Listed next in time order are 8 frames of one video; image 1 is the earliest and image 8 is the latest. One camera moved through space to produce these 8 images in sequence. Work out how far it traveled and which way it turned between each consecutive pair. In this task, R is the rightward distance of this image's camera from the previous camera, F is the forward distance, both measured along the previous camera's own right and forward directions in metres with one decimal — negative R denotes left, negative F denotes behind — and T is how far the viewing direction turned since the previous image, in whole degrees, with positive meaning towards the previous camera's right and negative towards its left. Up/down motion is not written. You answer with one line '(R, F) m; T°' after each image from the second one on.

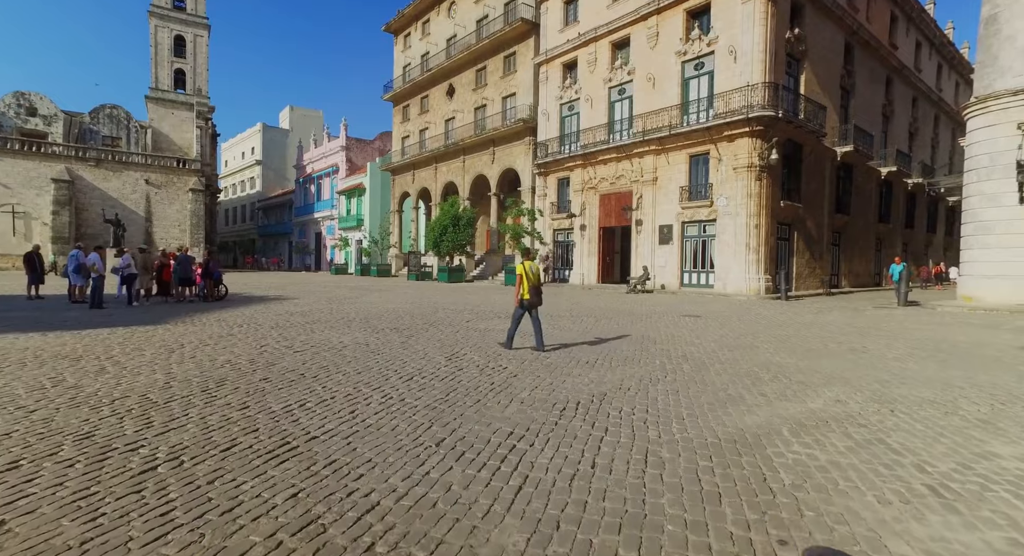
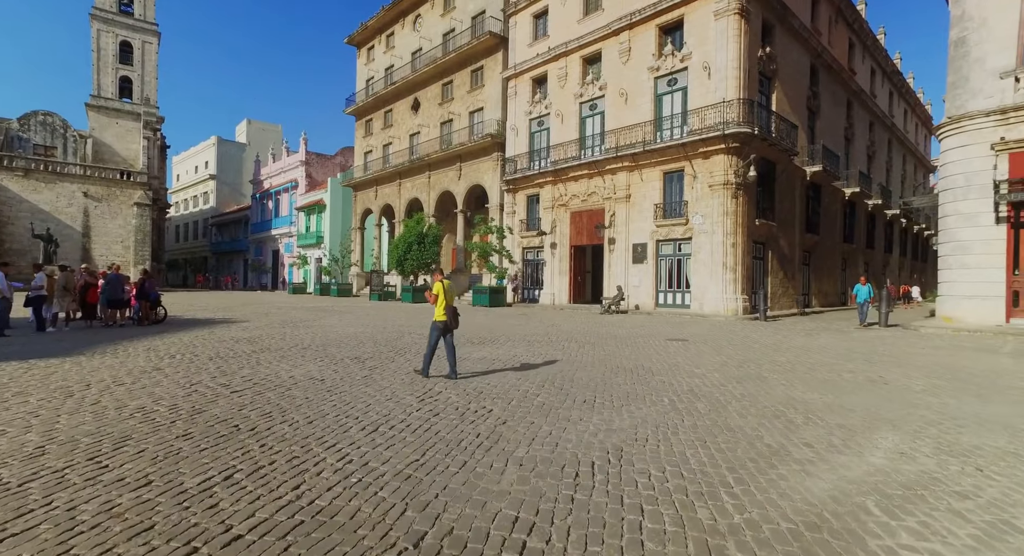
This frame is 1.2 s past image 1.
(-0.3, +1.1) m; +4°
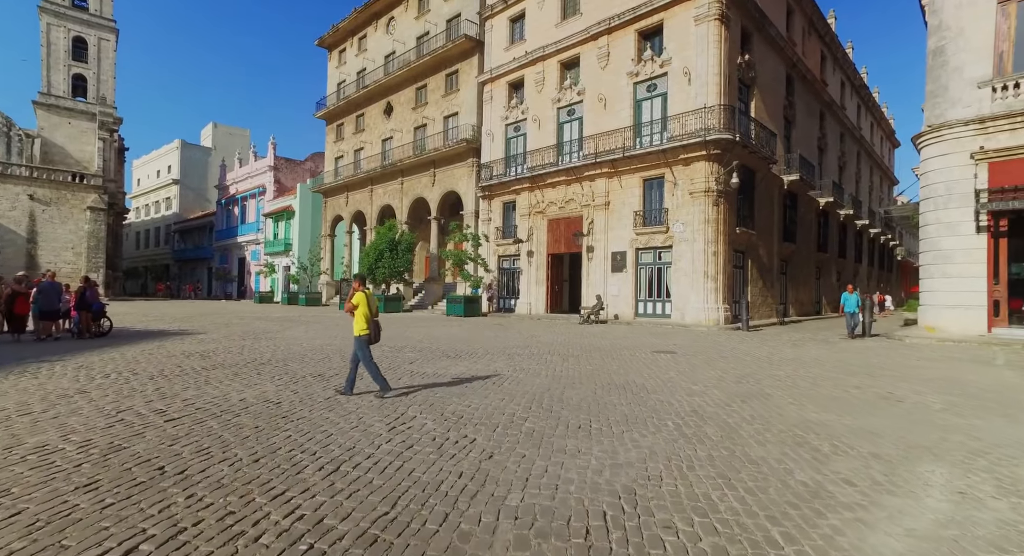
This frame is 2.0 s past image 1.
(-0.1, +0.8) m; +3°
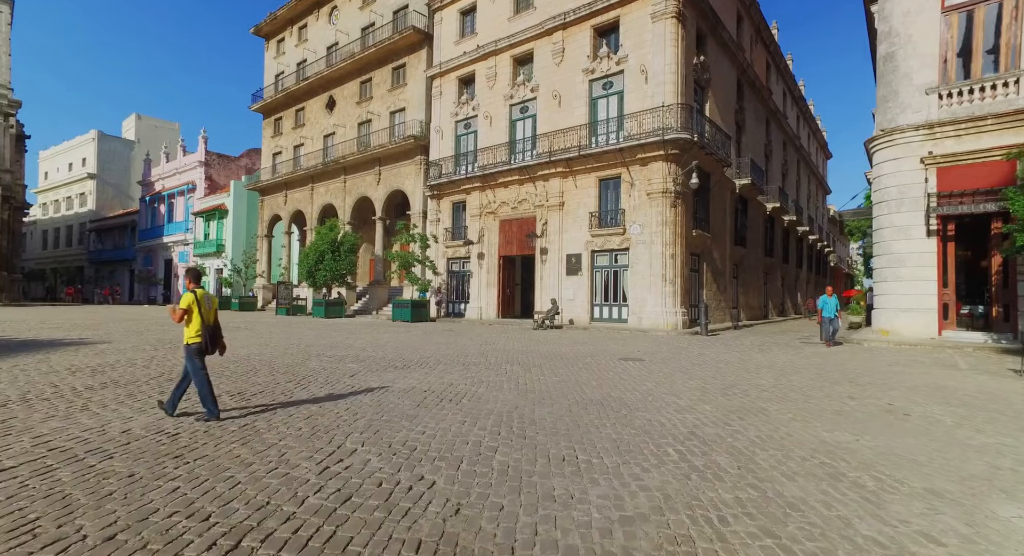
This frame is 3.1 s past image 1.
(-0.2, +1.1) m; +6°
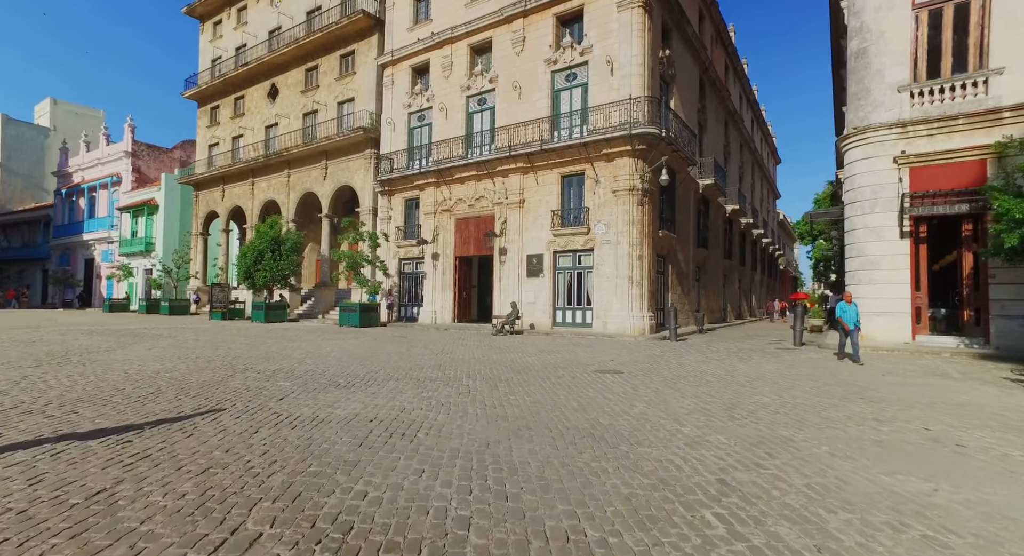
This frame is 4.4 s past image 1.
(-0.2, +1.4) m; +5°
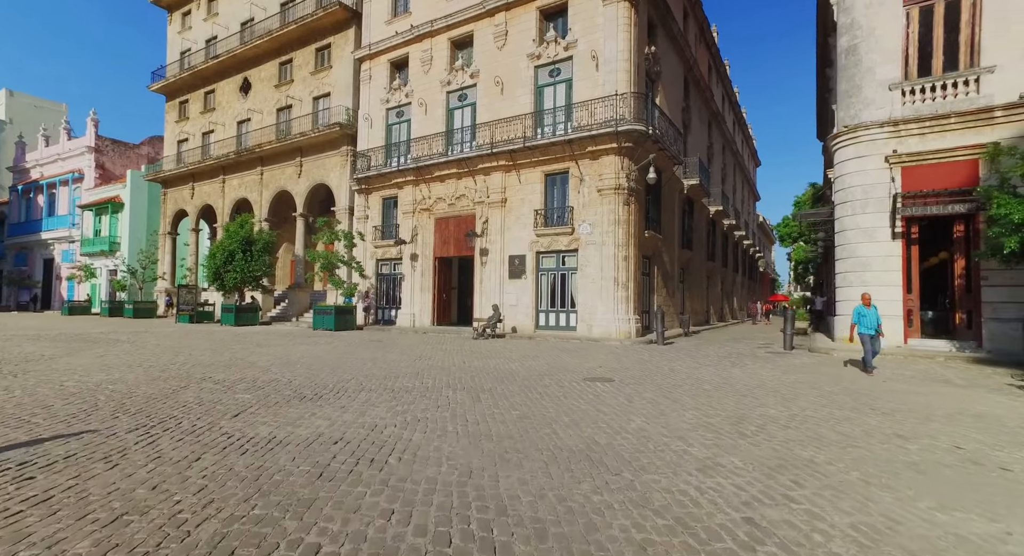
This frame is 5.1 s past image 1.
(-0.1, +0.7) m; +2°
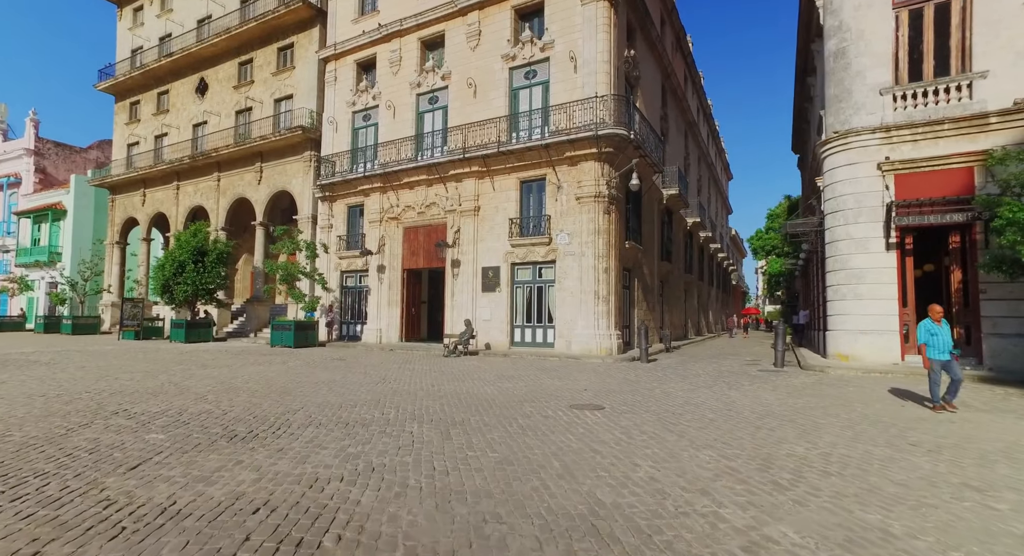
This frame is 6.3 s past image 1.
(-0.1, +1.2) m; +3°
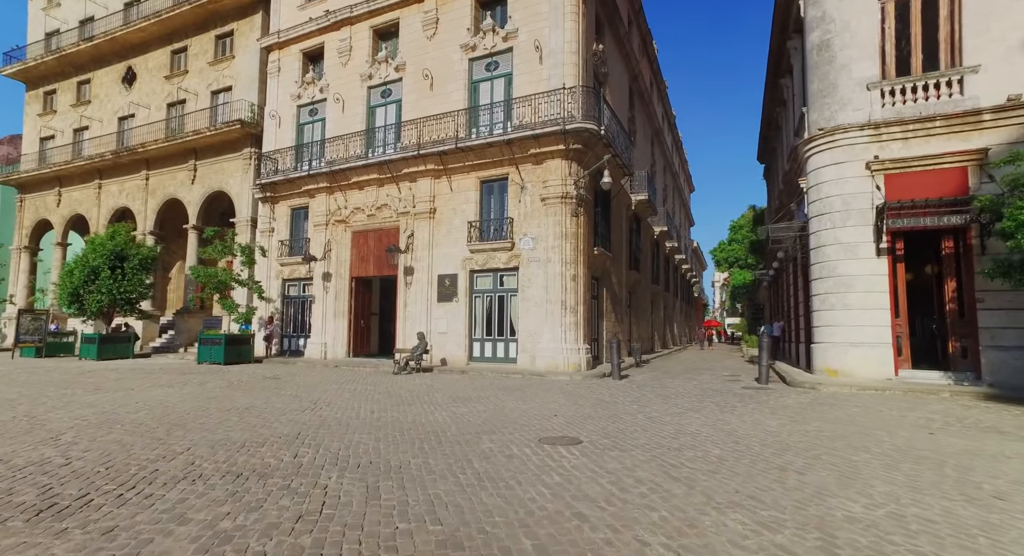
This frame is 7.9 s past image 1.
(+0.1, +1.7) m; +5°
